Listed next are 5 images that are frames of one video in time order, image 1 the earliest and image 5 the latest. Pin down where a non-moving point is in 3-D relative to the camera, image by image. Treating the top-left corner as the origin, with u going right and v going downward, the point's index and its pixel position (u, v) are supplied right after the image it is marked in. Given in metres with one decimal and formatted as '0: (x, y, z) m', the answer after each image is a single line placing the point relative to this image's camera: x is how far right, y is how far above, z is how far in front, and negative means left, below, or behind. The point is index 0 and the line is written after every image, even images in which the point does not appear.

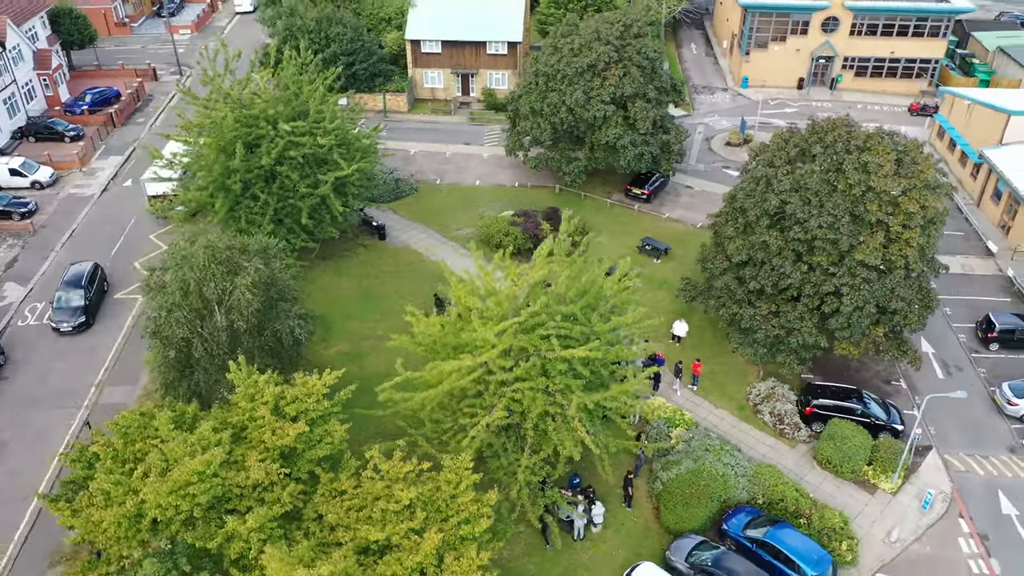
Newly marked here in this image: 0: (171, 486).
0: (-8.1, -4.8, +20.0) m
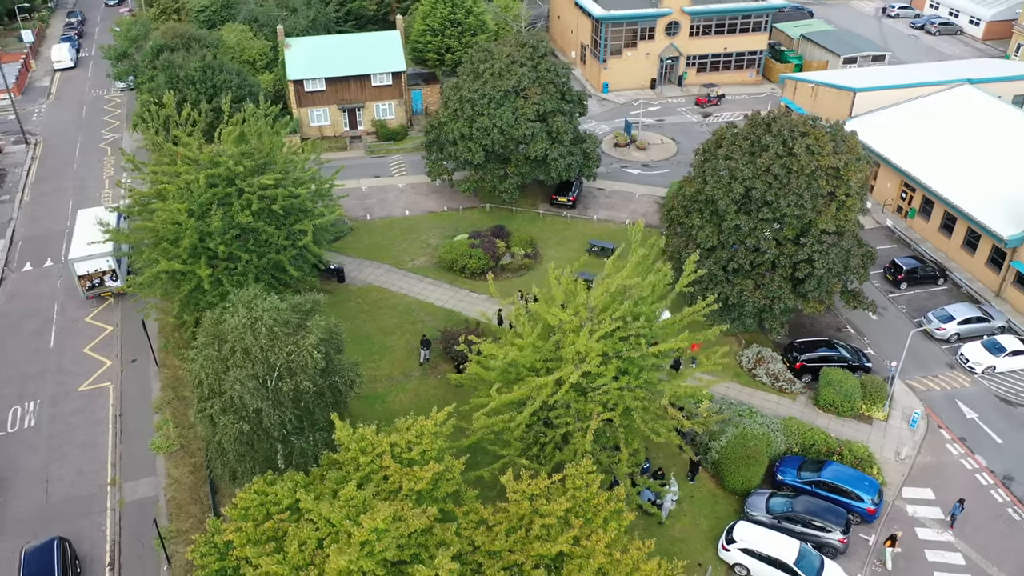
0: (-3.7, -6.2, +19.8) m
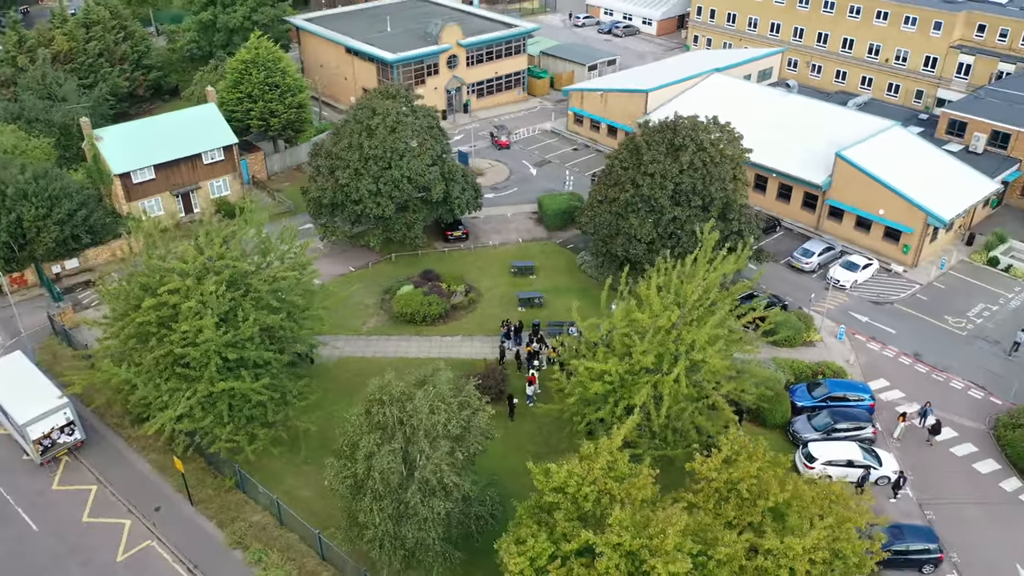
0: (+4.2, -7.0, +21.9) m
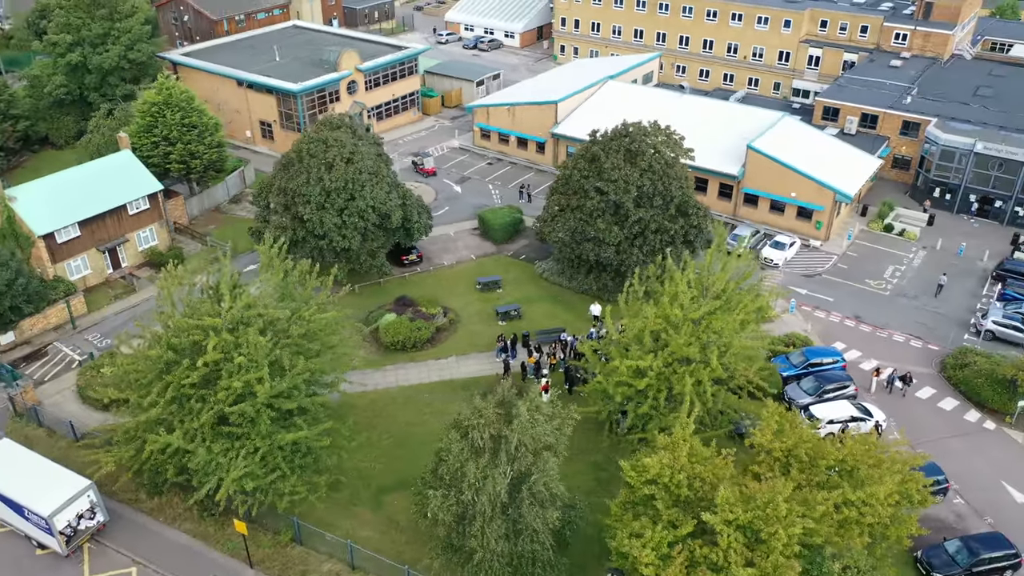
0: (+8.0, -6.7, +24.1) m
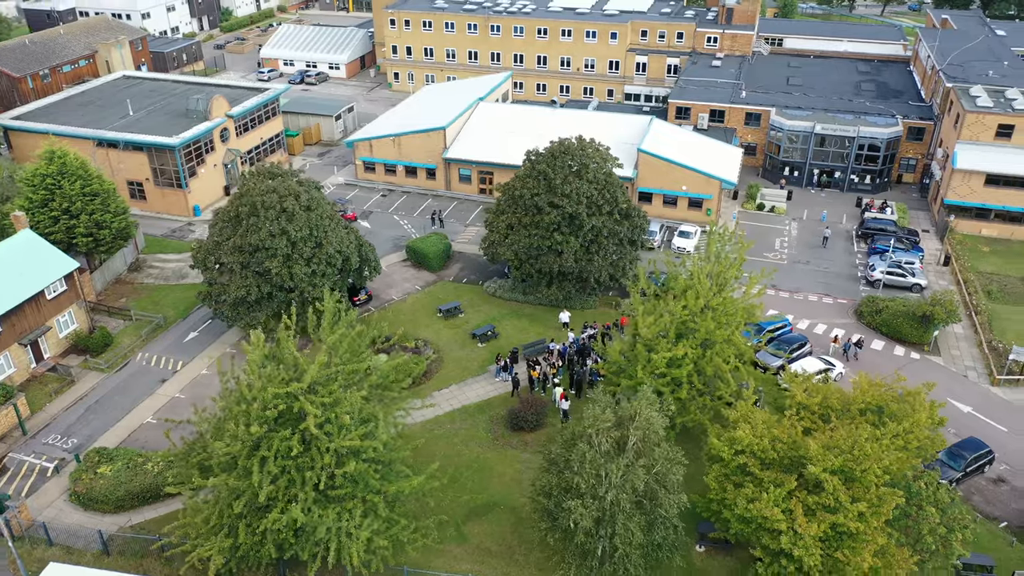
0: (+12.4, -5.7, +28.4) m
